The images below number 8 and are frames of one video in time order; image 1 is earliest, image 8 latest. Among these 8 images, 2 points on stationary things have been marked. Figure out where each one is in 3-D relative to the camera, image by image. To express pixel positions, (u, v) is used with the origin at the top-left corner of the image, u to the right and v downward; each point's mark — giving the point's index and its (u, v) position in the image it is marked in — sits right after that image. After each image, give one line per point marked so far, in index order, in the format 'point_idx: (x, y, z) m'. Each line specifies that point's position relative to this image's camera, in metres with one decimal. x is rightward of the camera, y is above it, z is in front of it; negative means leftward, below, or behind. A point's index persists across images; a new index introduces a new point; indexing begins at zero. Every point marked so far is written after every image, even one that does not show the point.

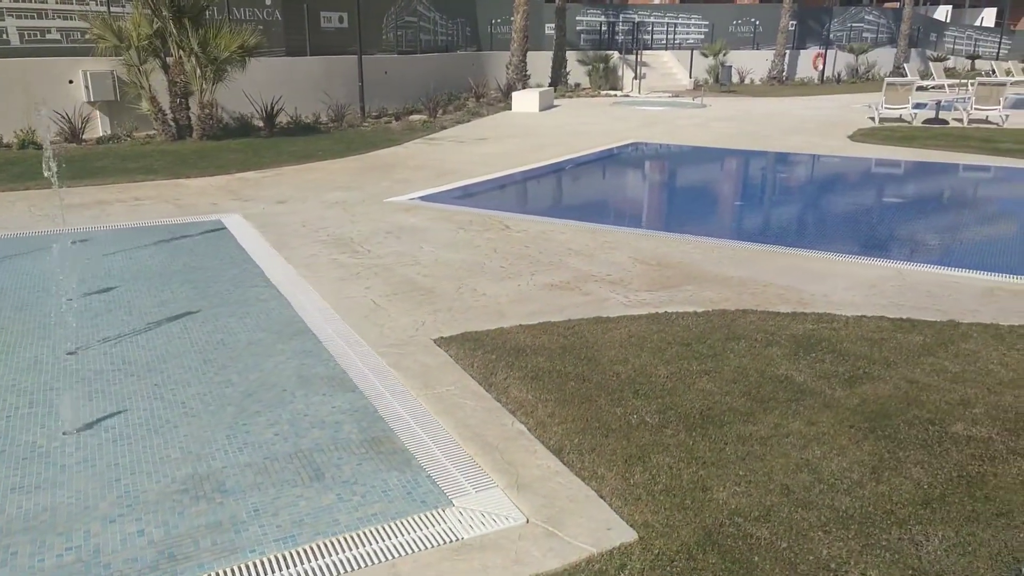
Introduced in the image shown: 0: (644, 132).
0: (+3.1, +3.7, +16.6) m
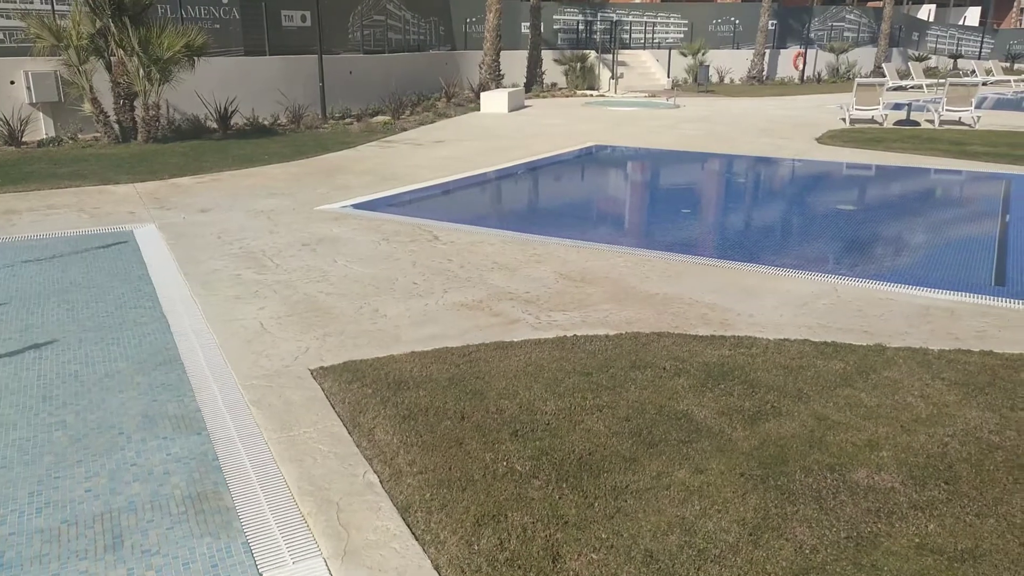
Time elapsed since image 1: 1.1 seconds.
0: (+2.3, +3.6, +16.3) m
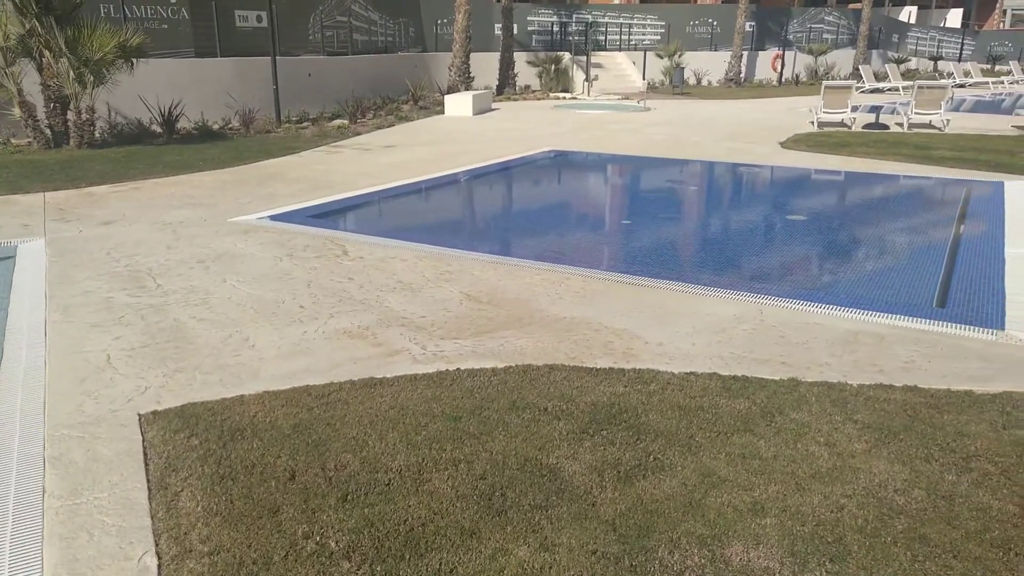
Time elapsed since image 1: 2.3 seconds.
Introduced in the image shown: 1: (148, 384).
0: (+1.3, +3.4, +15.8) m
1: (-2.1, -0.6, +4.1) m
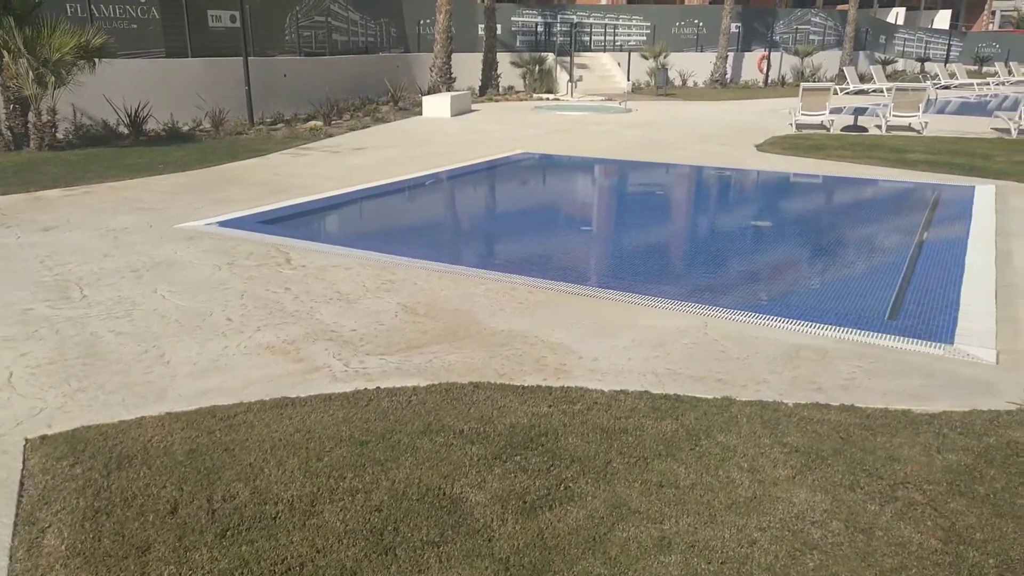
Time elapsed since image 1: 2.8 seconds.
0: (+0.8, +3.3, +15.6) m
1: (-2.6, -0.7, +3.8) m
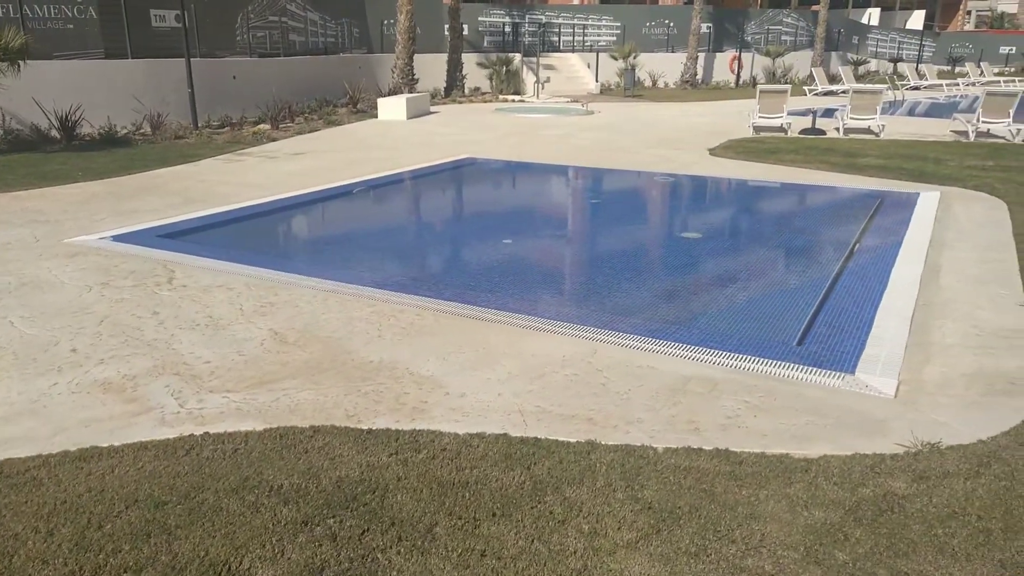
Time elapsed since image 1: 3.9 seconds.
0: (-0.3, +3.2, +15.2) m
1: (-3.4, -0.8, +3.4) m
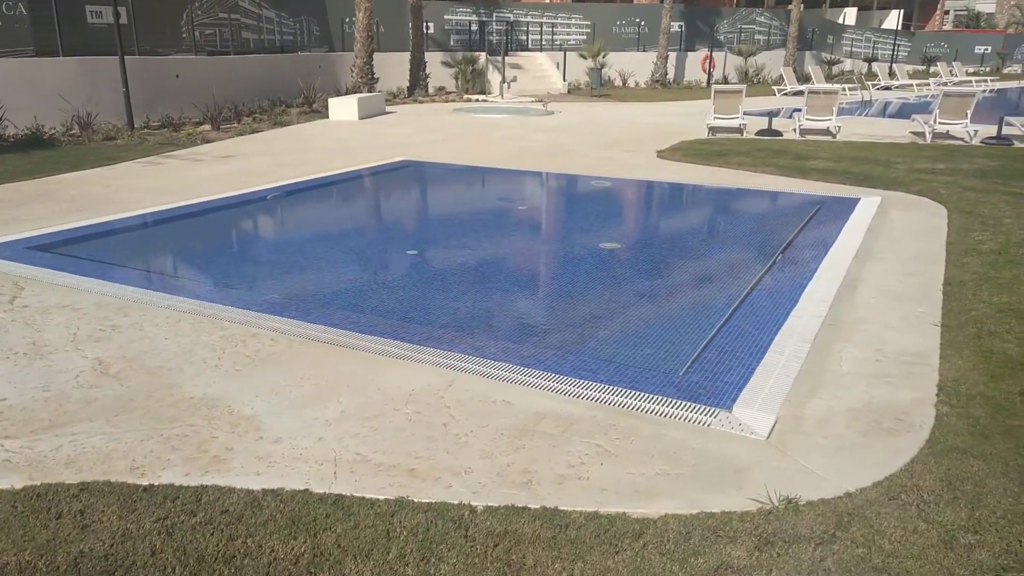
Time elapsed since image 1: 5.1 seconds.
0: (-1.5, +3.0, +14.7) m
1: (-4.3, -1.0, +2.8) m
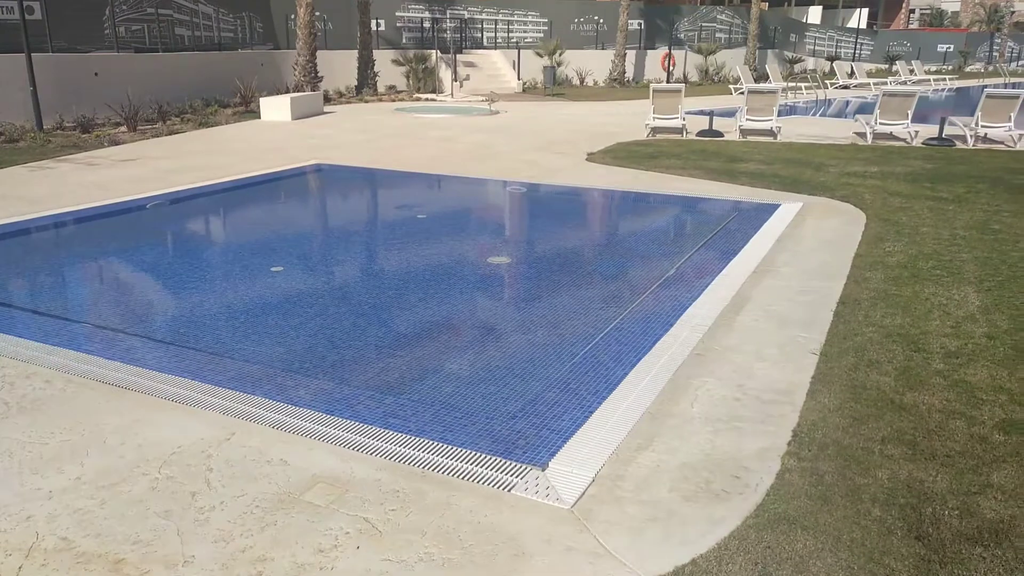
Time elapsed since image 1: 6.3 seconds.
0: (-2.9, +2.9, +14.0) m
1: (-5.4, -1.2, +2.1) m
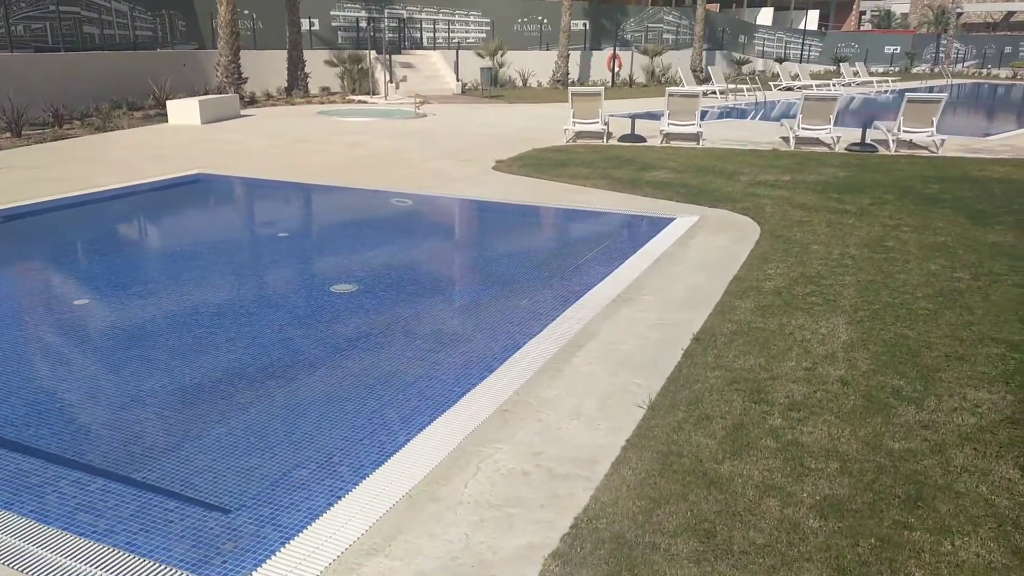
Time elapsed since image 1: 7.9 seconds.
0: (-4.6, +2.5, +13.2) m
1: (-6.6, -1.6, +1.1) m
